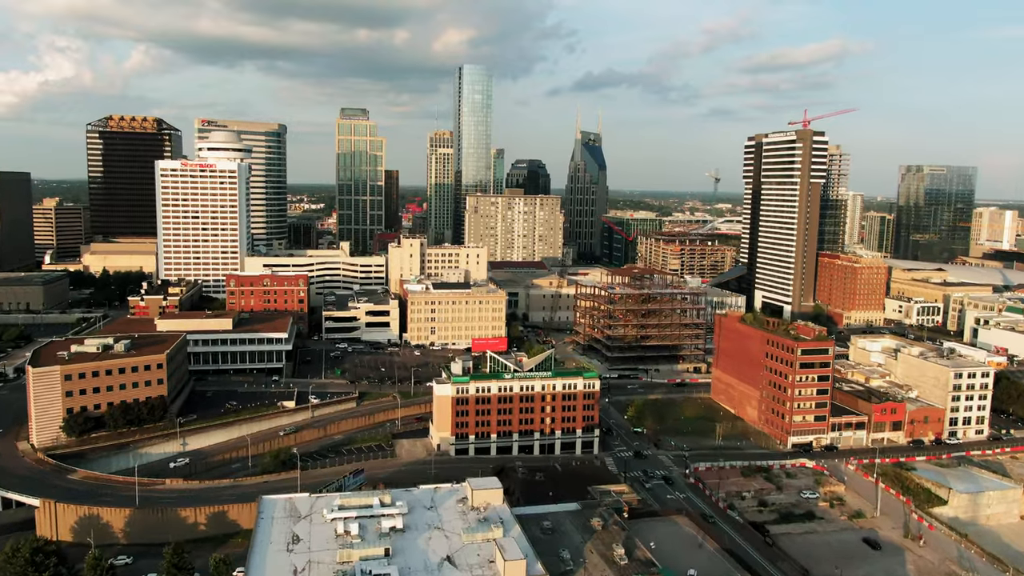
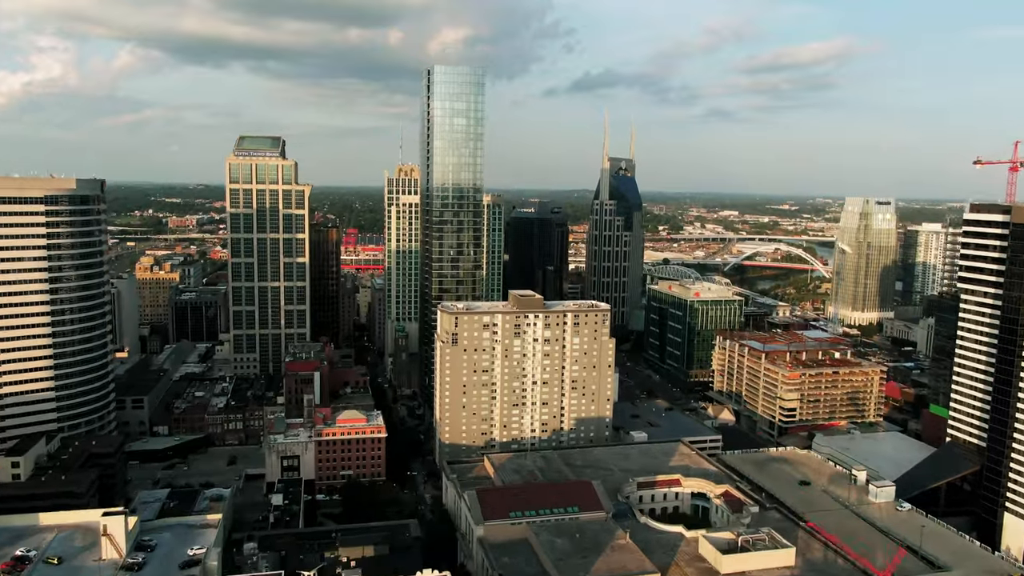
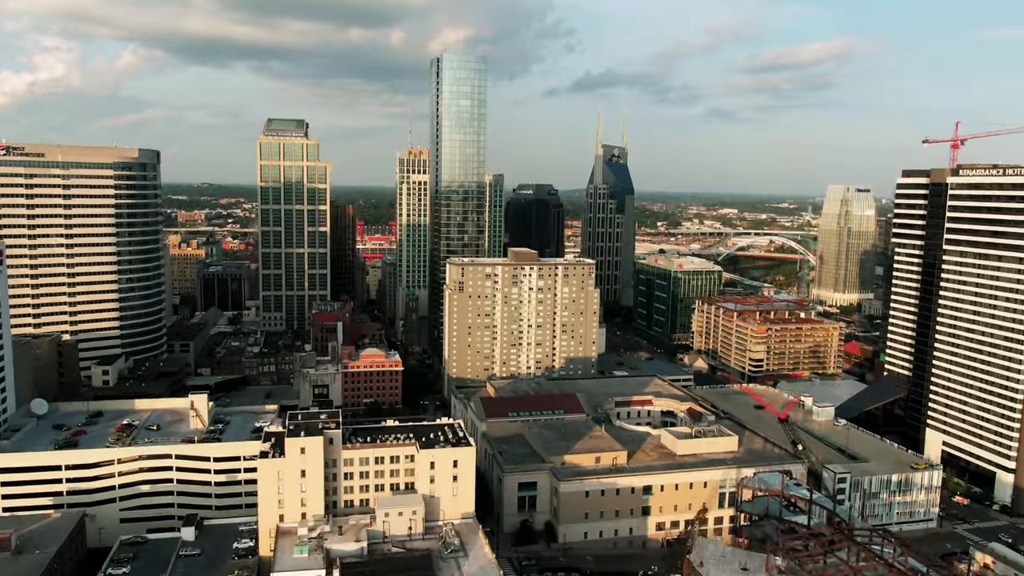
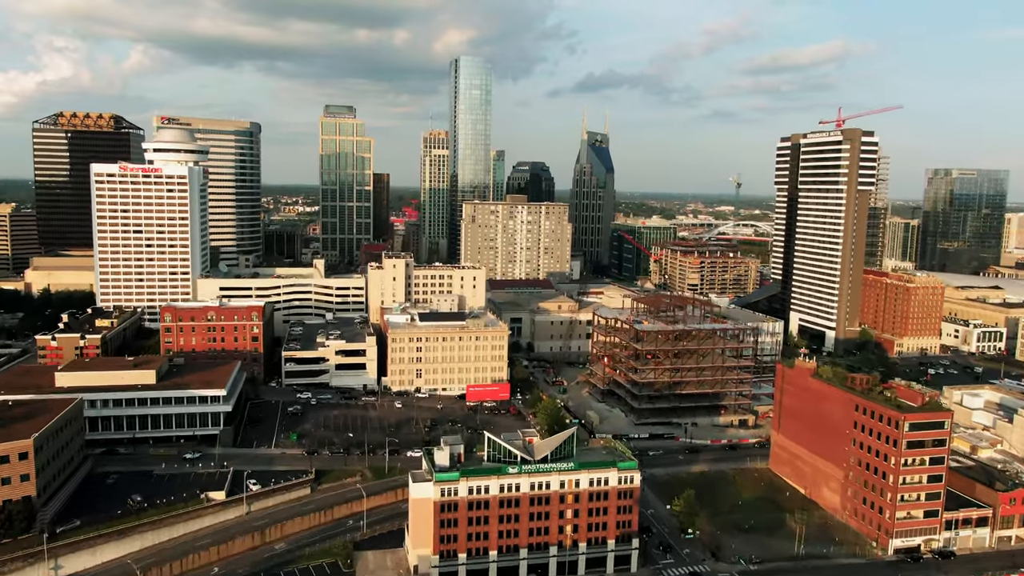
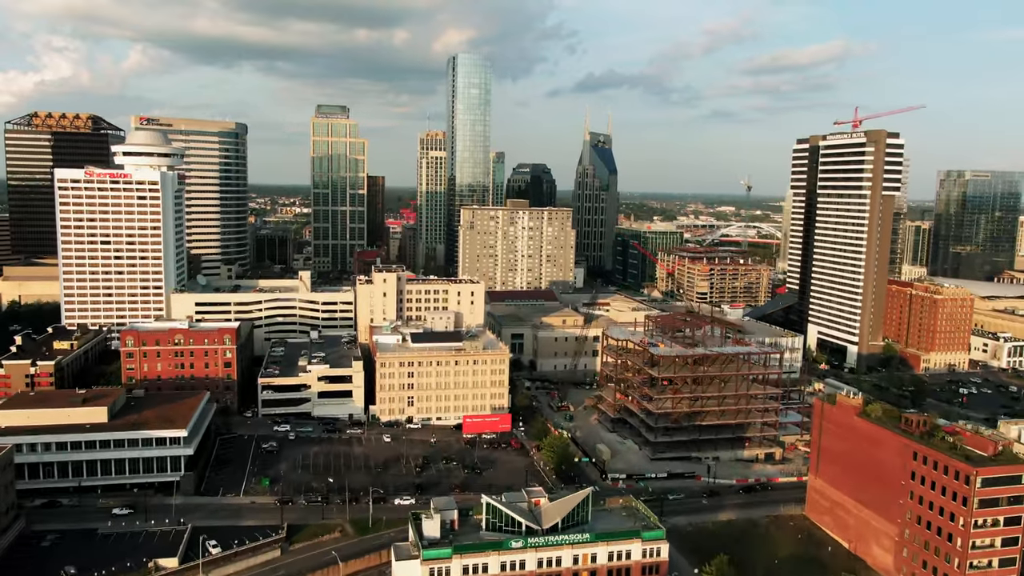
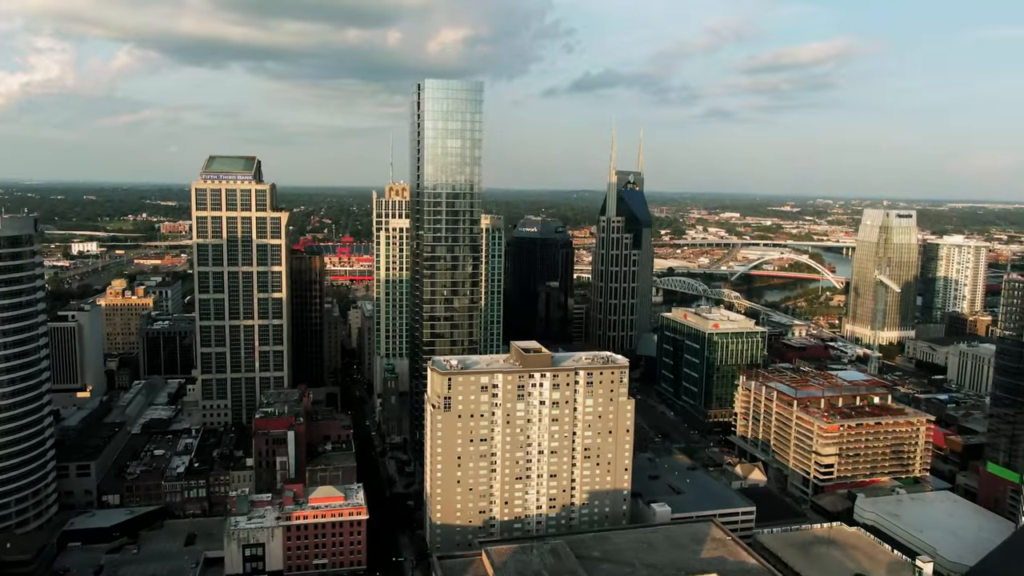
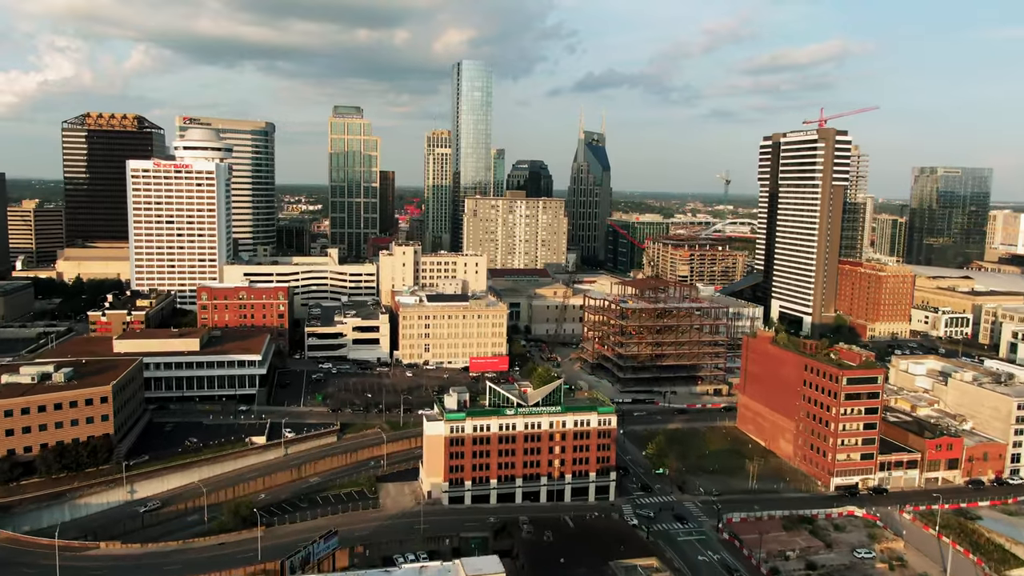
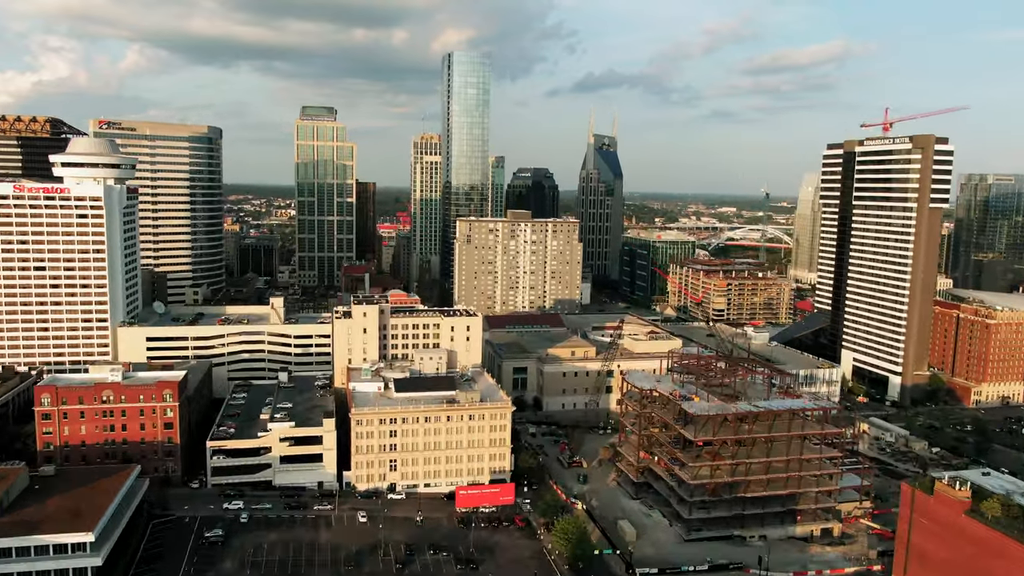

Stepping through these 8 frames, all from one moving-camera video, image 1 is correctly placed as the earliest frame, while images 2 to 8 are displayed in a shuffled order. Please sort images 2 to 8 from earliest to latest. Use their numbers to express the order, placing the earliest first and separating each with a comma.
7, 4, 5, 8, 3, 2, 6
